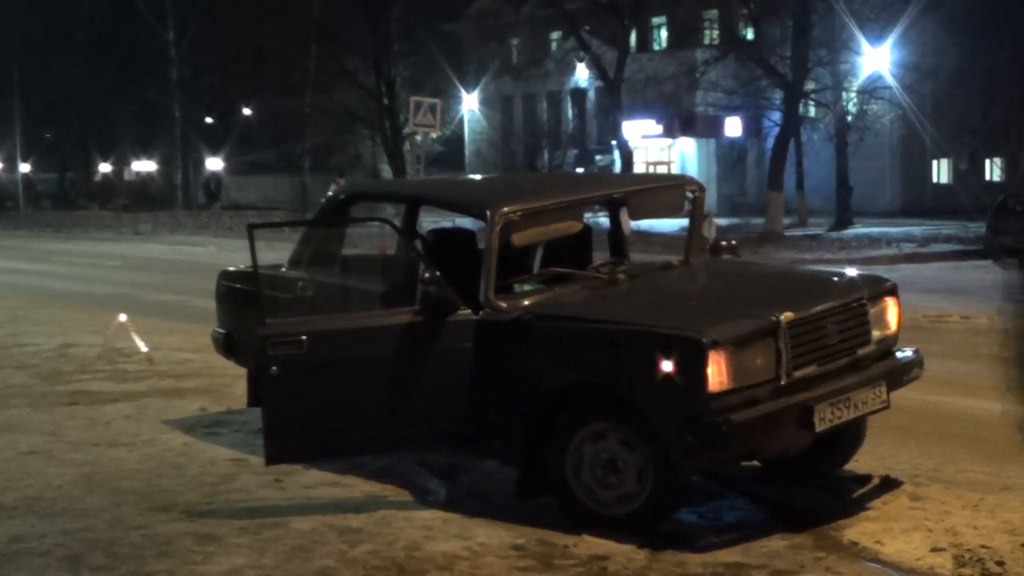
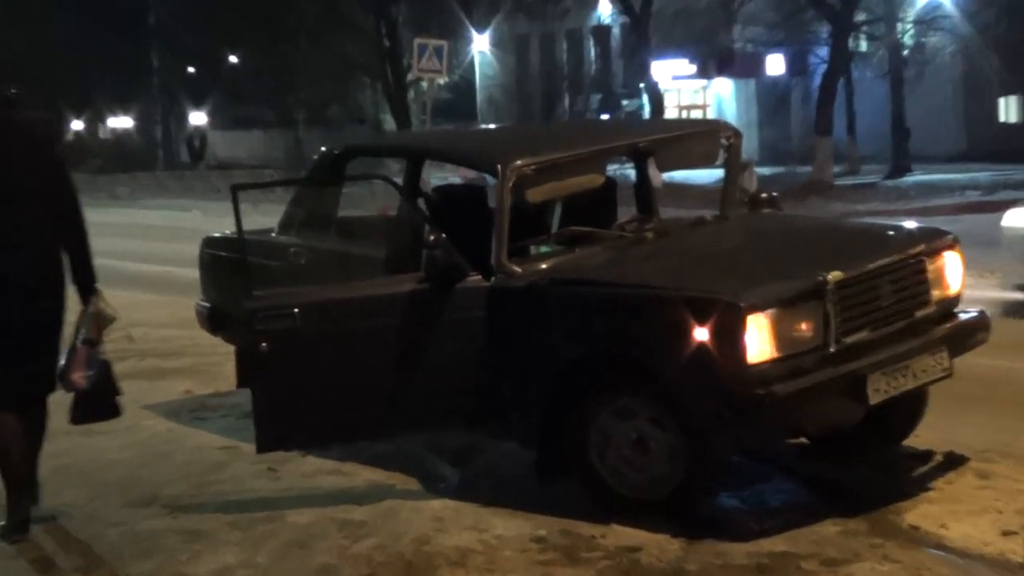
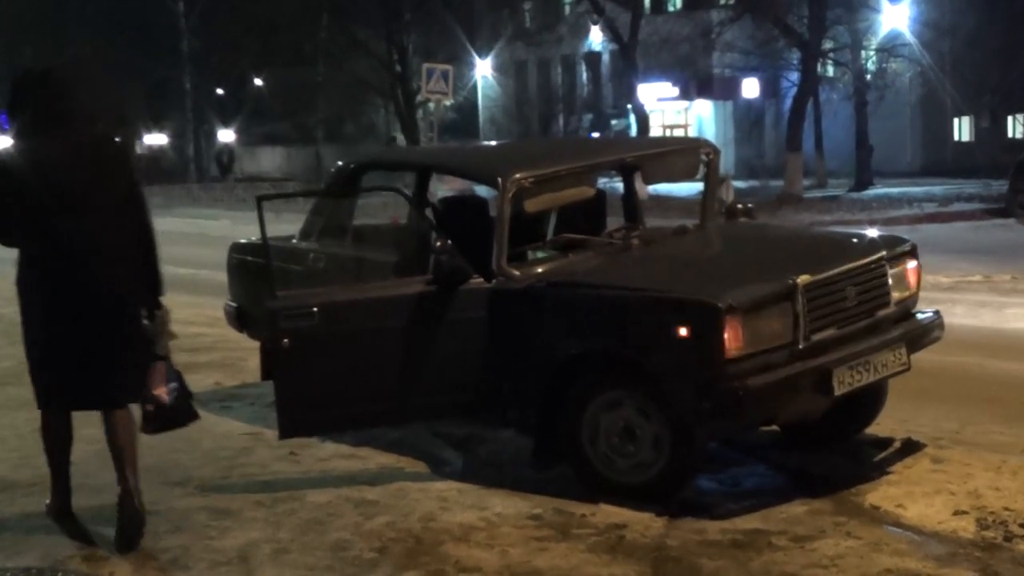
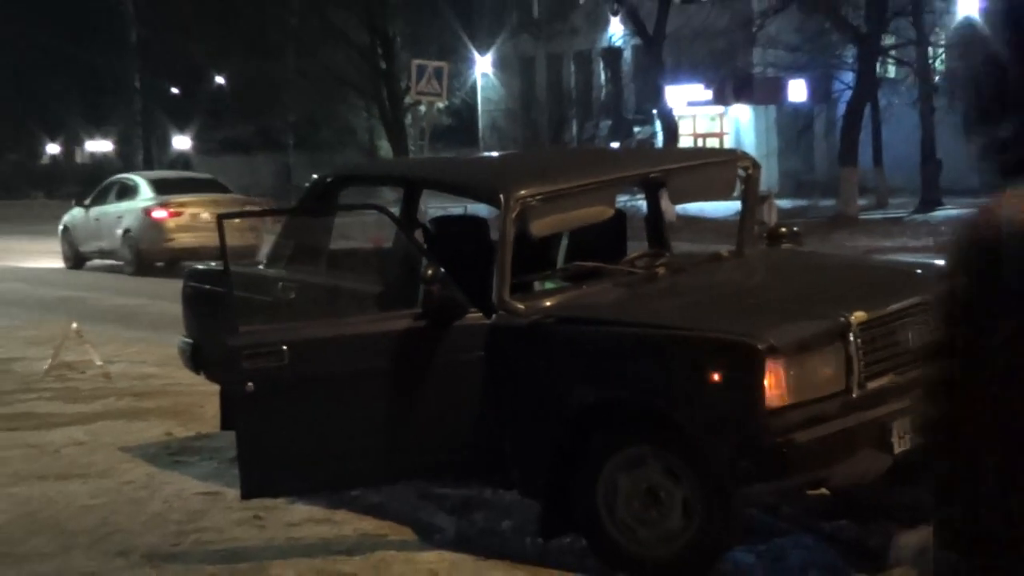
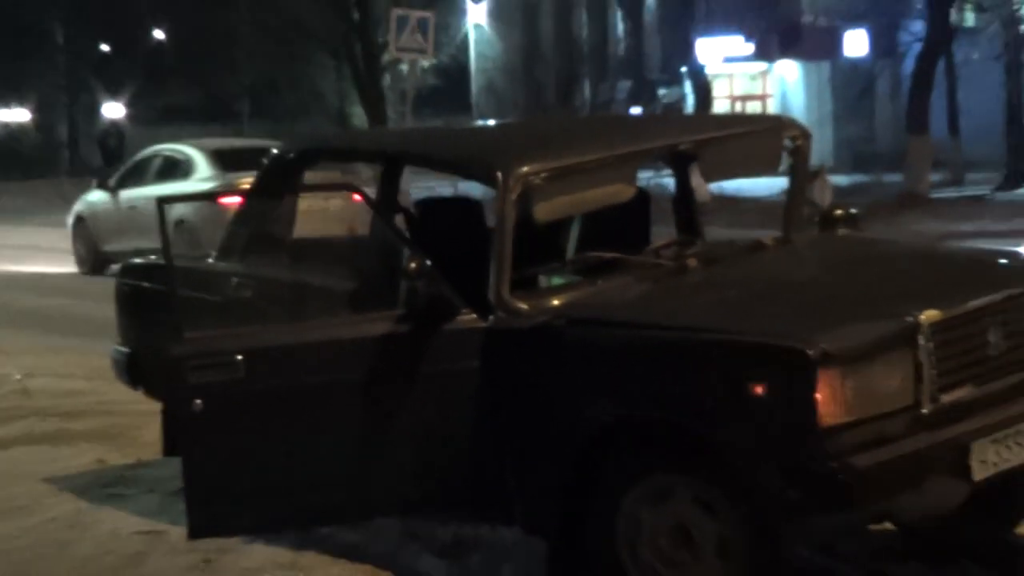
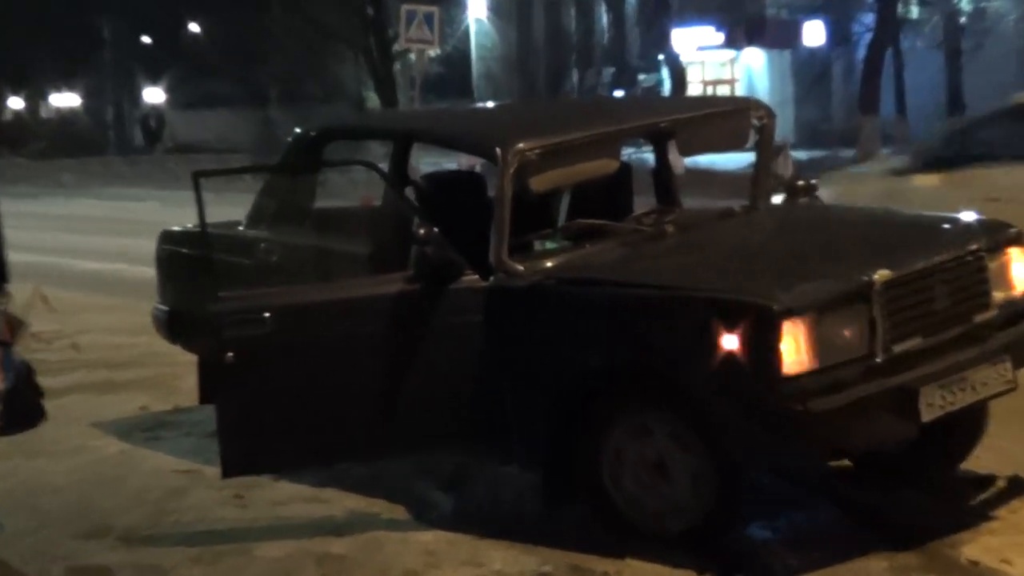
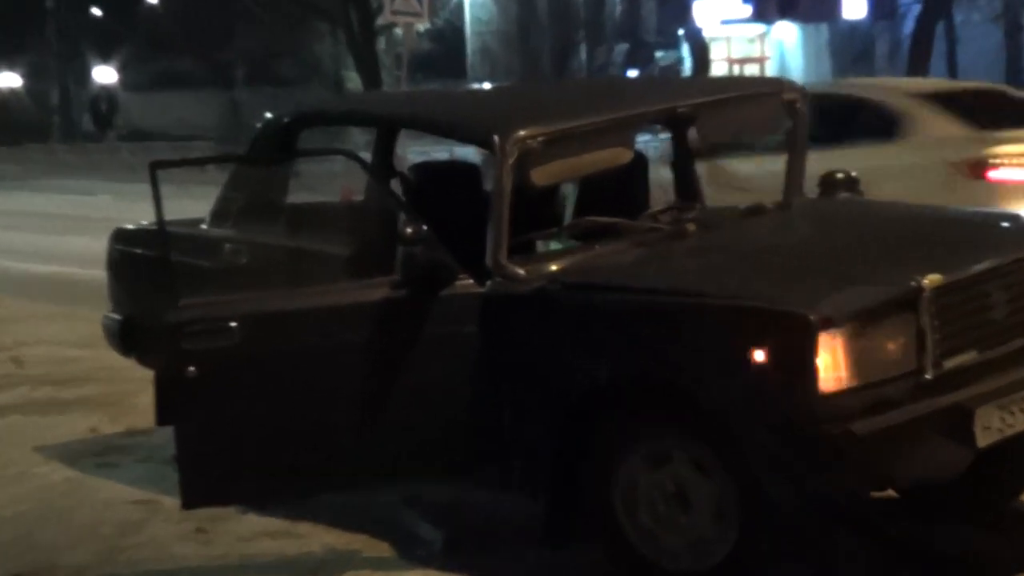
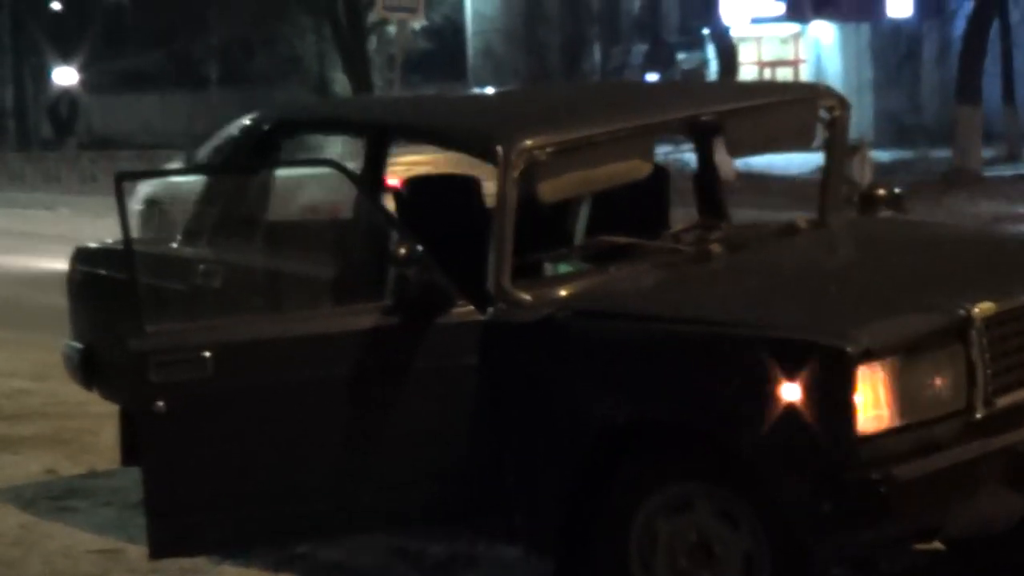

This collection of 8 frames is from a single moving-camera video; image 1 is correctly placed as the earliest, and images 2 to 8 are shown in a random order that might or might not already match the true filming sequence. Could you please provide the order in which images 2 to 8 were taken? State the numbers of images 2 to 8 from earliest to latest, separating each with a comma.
3, 2, 6, 7, 8, 5, 4
